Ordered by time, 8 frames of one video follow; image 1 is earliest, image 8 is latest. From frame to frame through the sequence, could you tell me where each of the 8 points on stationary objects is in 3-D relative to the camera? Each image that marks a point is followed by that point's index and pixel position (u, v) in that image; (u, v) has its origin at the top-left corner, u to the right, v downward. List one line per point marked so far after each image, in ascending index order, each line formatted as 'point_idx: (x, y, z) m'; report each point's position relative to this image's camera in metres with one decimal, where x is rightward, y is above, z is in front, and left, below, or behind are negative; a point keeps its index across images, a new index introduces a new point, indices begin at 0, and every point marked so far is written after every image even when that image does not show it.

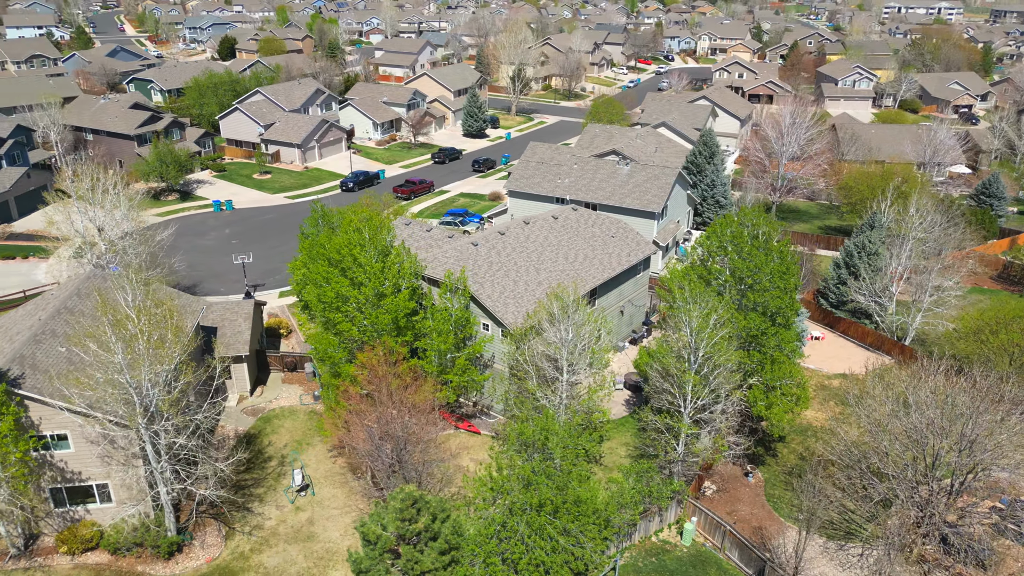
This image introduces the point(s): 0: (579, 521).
0: (+1.8, -6.3, +19.9) m
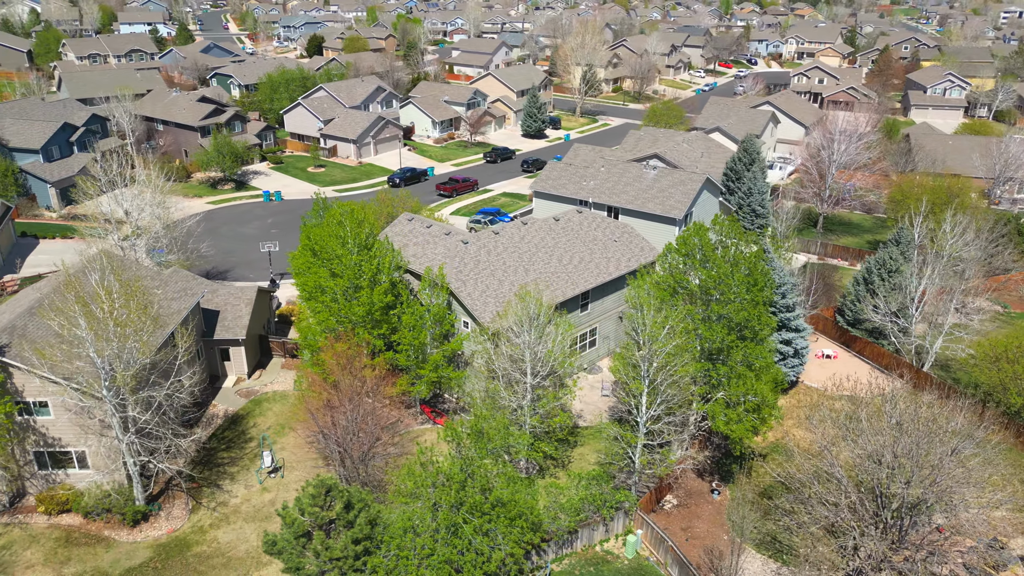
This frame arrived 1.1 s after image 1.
0: (-0.4, -6.3, +19.8) m
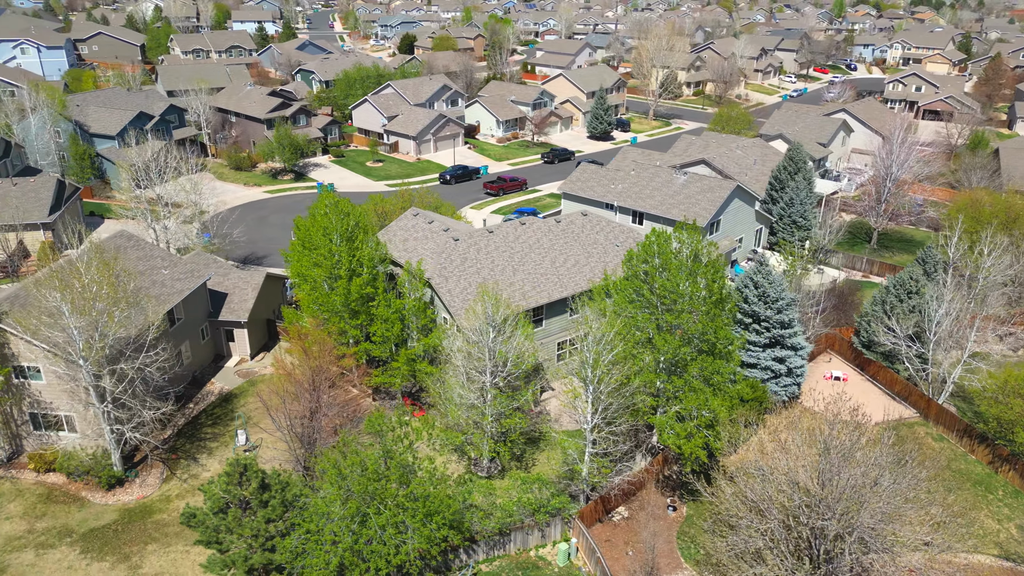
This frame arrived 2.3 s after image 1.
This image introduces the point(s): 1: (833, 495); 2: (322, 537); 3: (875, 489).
0: (-2.7, -6.2, +19.9) m
1: (+8.2, -5.3, +19.0) m
2: (-5.0, -6.5, +19.1) m
3: (+9.4, -5.3, +19.3) m
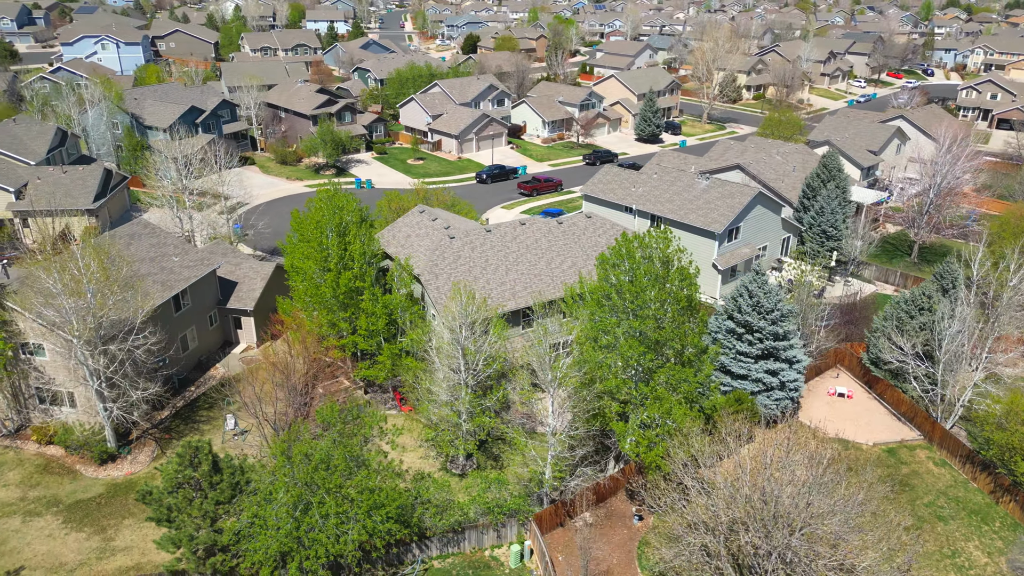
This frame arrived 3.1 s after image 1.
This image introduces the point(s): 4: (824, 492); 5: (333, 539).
0: (-4.3, -6.1, +20.2) m
1: (+6.6, -5.6, +18.3) m
2: (-6.7, -6.3, +19.6) m
3: (+7.8, -5.6, +18.5) m
4: (+8.1, -5.3, +19.0) m
5: (-4.9, -6.8, +19.8) m
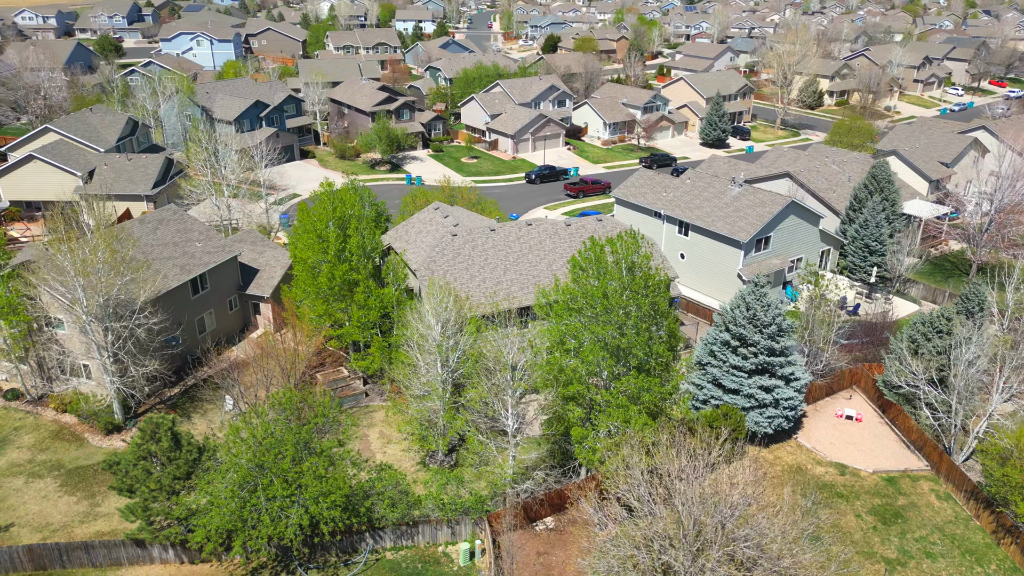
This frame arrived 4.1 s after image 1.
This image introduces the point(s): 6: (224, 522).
0: (-5.9, -5.8, +20.7) m
1: (+4.7, -5.8, +17.7) m
2: (-8.4, -5.9, +20.4) m
3: (+5.9, -6.0, +17.7) m
4: (+6.3, -5.6, +18.1) m
5: (-6.6, -6.5, +20.4) m
6: (-7.9, -6.4, +20.0) m
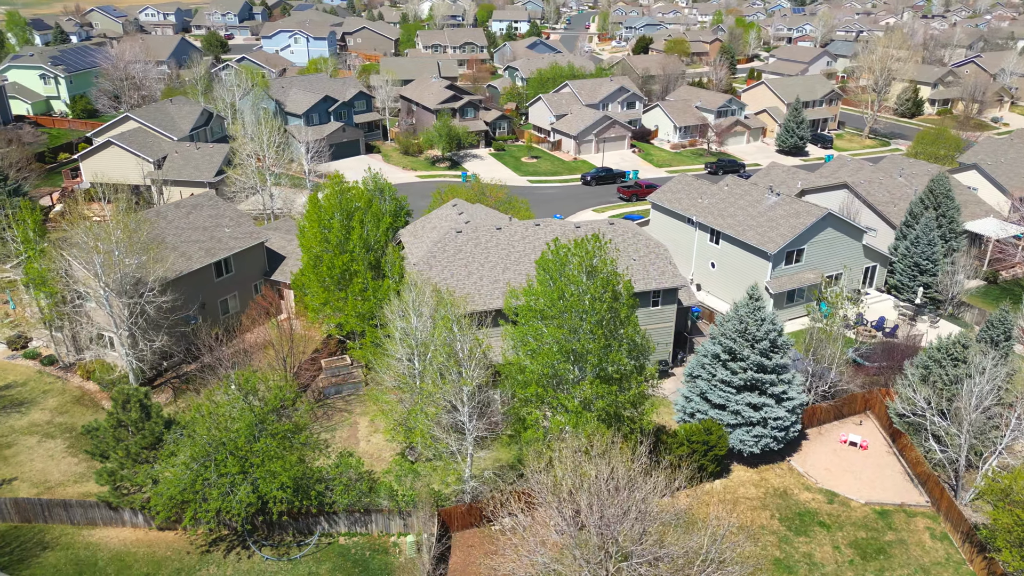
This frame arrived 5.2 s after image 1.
0: (-7.6, -5.4, +21.5) m
1: (+2.5, -6.0, +17.2) m
2: (-10.0, -5.3, +21.5) m
3: (+3.8, -6.2, +17.0) m
4: (+4.2, -5.9, +17.4) m
5: (-8.3, -6.0, +21.2) m
6: (-9.6, -5.9, +21.0) m
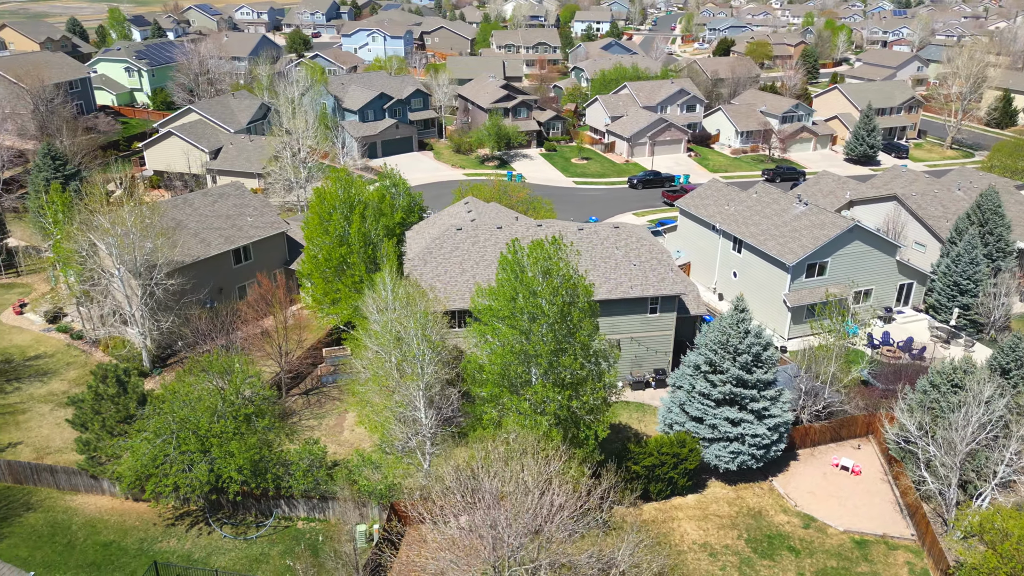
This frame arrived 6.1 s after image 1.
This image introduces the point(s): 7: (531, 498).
0: (-9.1, -5.0, +22.3) m
1: (+0.4, -6.0, +16.9) m
2: (-11.6, -4.8, +22.6) m
3: (+1.6, -6.3, +16.6) m
4: (+2.1, -6.0, +17.0) m
5: (-9.9, -5.6, +22.2) m
6: (-11.2, -5.4, +22.1) m
7: (+0.8, -5.4, +18.4) m
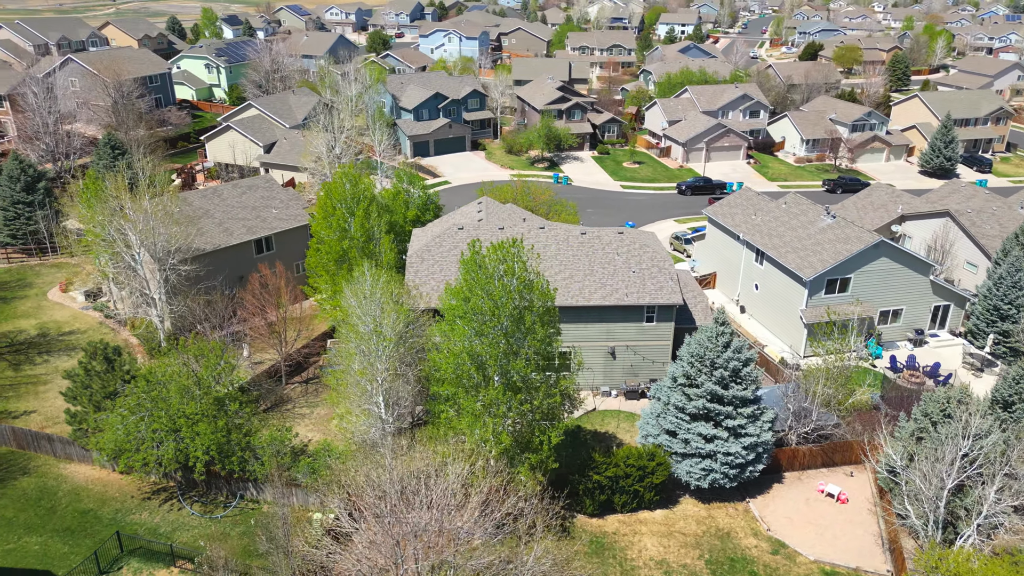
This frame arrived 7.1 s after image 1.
0: (-10.5, -4.5, +23.3) m
1: (-1.7, -6.0, +16.9) m
2: (-12.9, -4.3, +23.8) m
3: (-0.5, -6.3, +16.5) m
4: (0.0, -6.1, +16.8) m
5: (-11.3, -5.1, +23.2) m
6: (-12.7, -4.8, +23.3) m
7: (-1.1, -5.4, +18.3) m
